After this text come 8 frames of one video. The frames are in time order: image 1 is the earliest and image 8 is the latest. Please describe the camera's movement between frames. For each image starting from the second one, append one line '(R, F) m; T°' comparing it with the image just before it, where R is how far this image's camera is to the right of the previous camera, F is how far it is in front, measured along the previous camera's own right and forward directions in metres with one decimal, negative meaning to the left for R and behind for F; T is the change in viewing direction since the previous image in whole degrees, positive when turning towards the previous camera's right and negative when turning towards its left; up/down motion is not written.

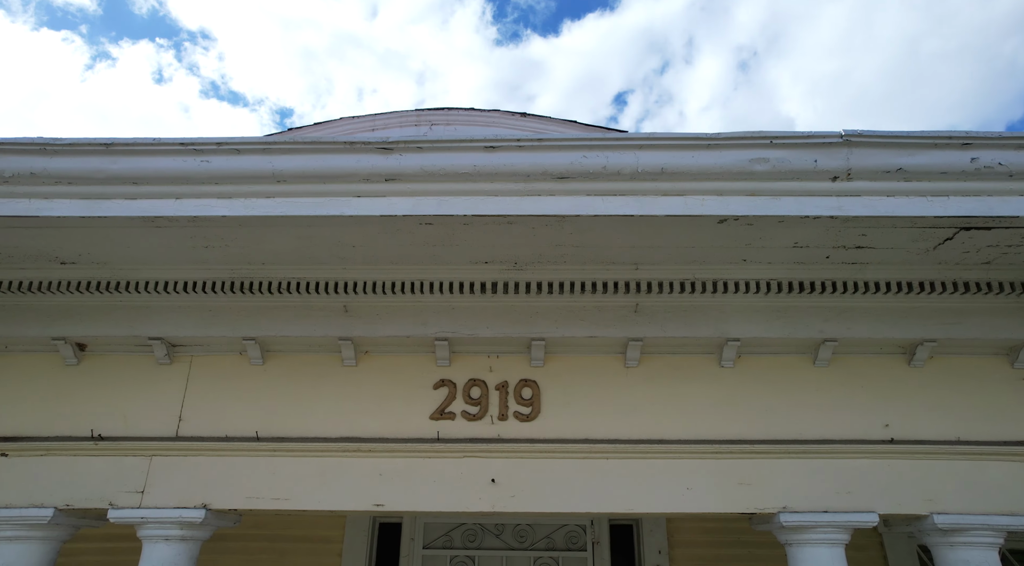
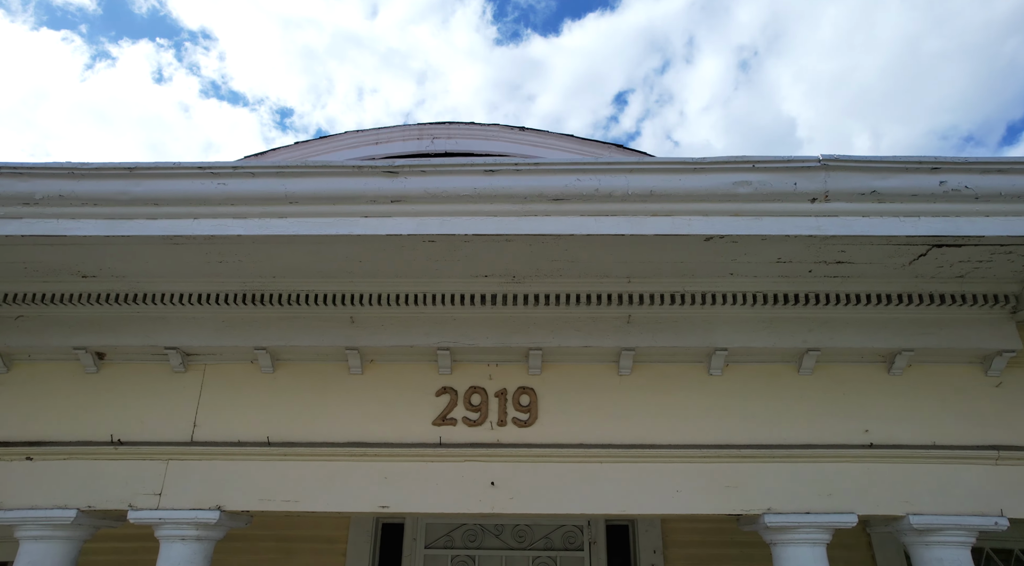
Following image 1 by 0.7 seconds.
(-0.5, -0.2) m; 0°
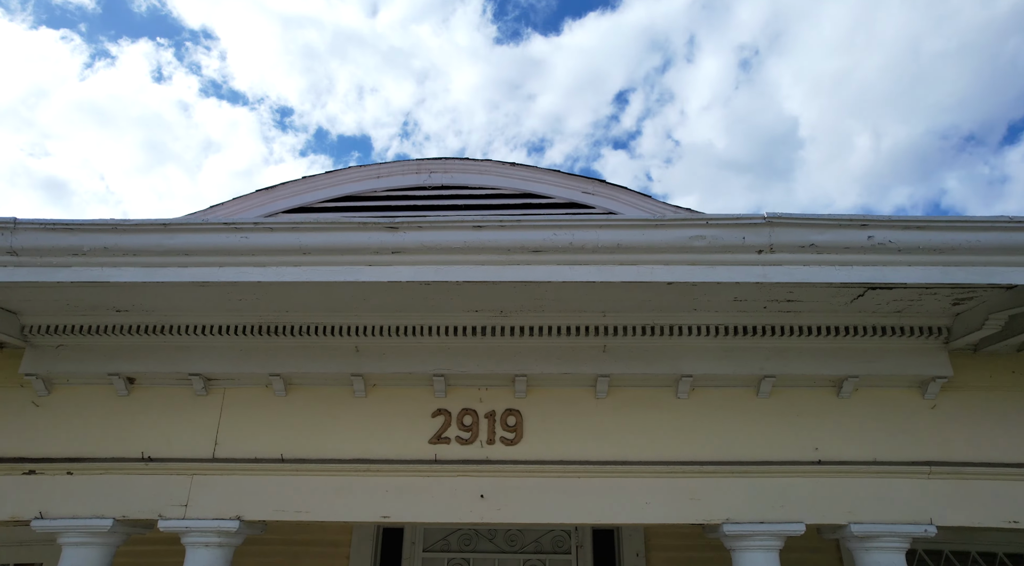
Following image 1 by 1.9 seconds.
(+0.6, -0.5) m; 0°
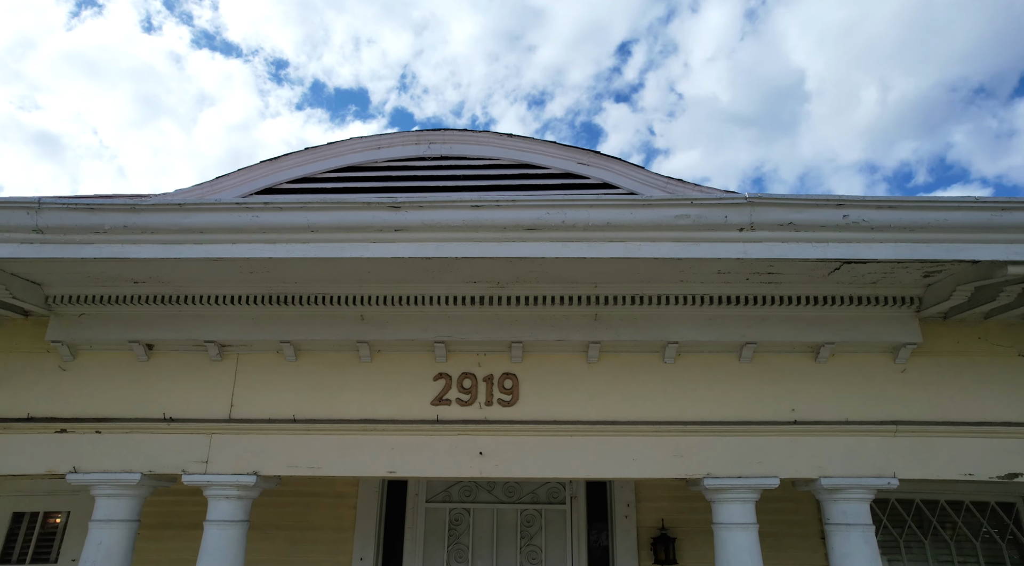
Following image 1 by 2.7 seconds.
(0.0, -0.3) m; 0°
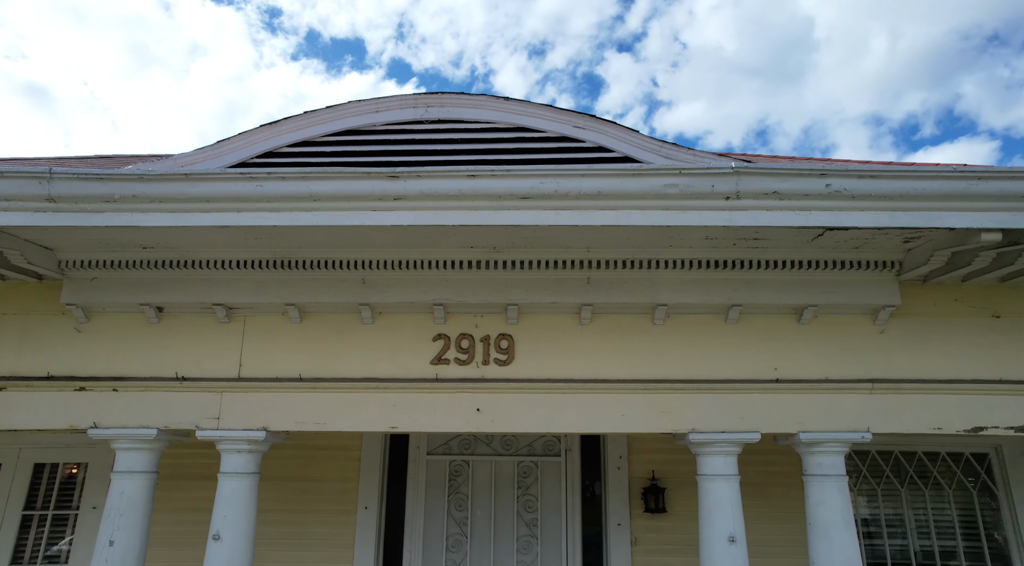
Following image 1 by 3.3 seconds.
(0.0, -0.2) m; 0°
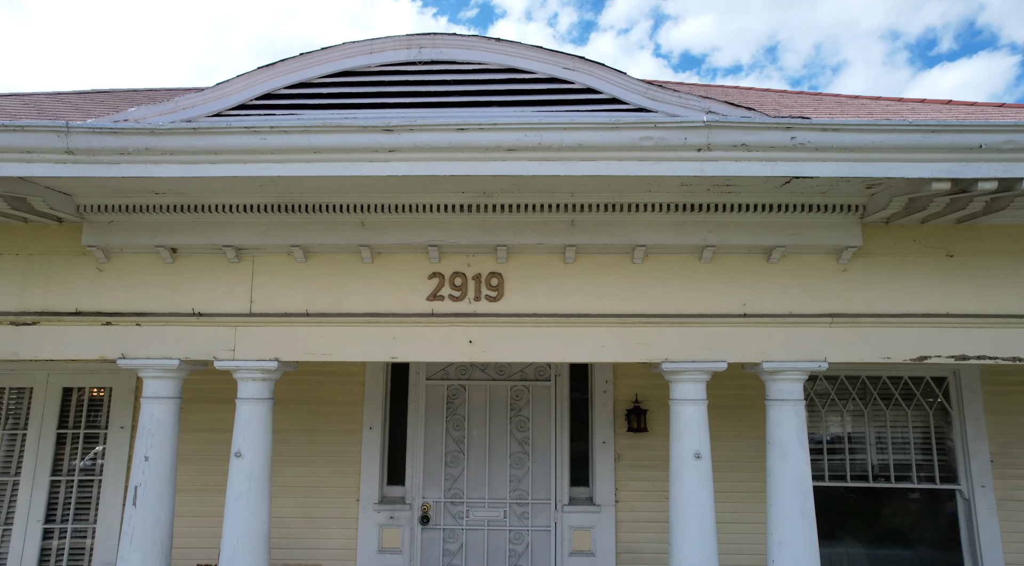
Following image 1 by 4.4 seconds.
(+0.1, -0.4) m; 0°
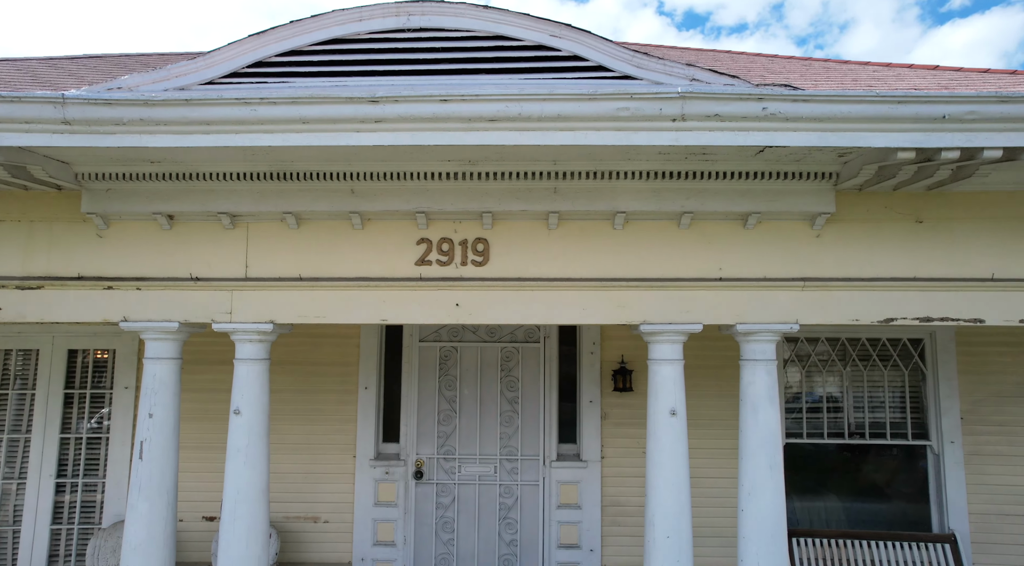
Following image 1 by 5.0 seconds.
(+0.1, -0.2) m; 0°
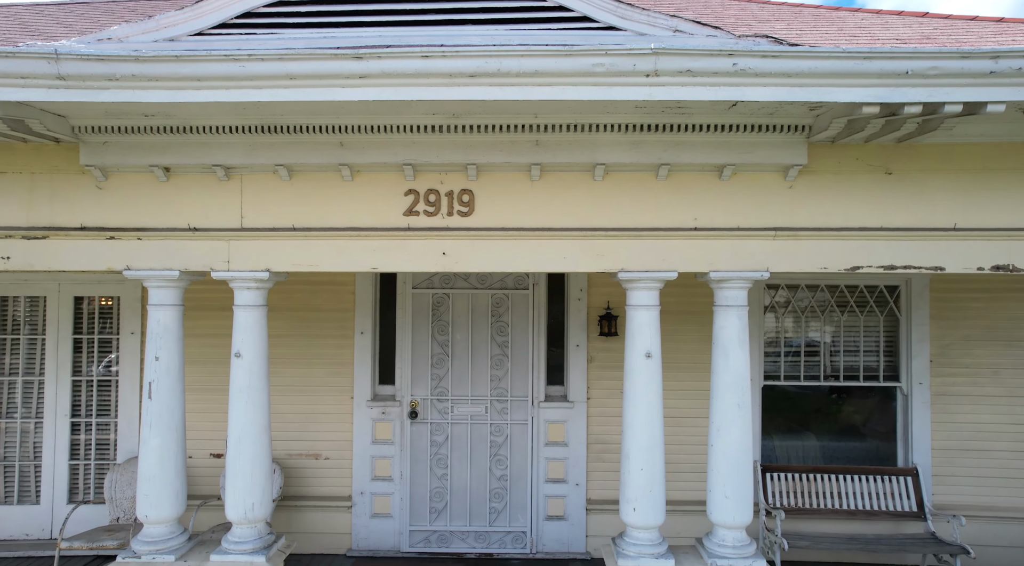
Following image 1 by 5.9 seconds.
(+0.2, -0.3) m; 0°
